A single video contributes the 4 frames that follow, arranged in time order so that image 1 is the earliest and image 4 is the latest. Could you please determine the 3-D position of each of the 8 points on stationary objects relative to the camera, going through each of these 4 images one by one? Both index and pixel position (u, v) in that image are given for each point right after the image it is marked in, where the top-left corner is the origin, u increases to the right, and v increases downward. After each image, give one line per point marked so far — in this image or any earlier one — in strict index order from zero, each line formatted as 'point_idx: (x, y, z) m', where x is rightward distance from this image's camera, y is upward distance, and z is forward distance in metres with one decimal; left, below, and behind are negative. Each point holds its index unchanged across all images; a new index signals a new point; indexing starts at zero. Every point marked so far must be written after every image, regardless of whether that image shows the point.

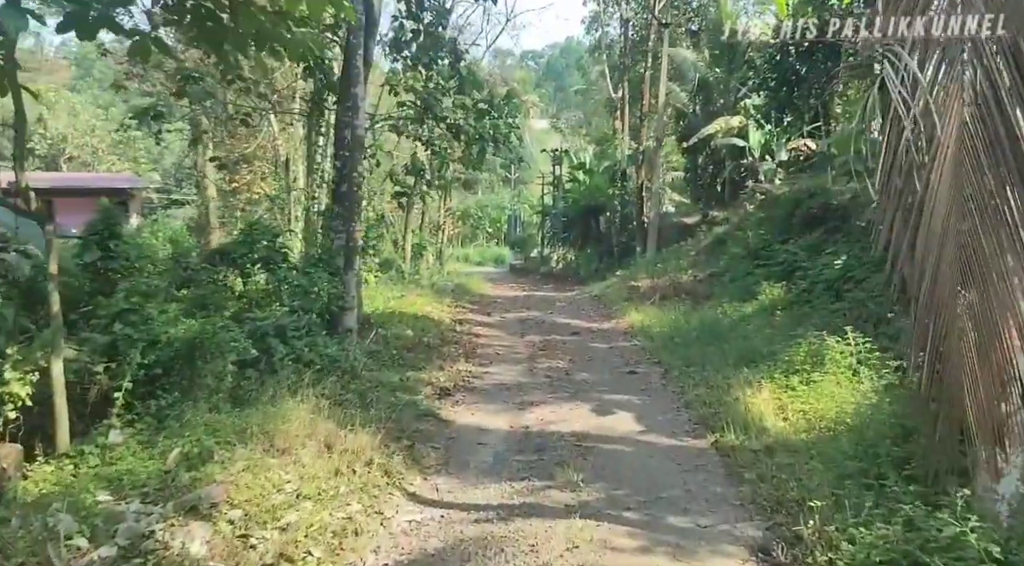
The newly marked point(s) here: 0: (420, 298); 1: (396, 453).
0: (-1.7, -0.3, +17.1) m
1: (-0.8, -1.2, +6.7) m
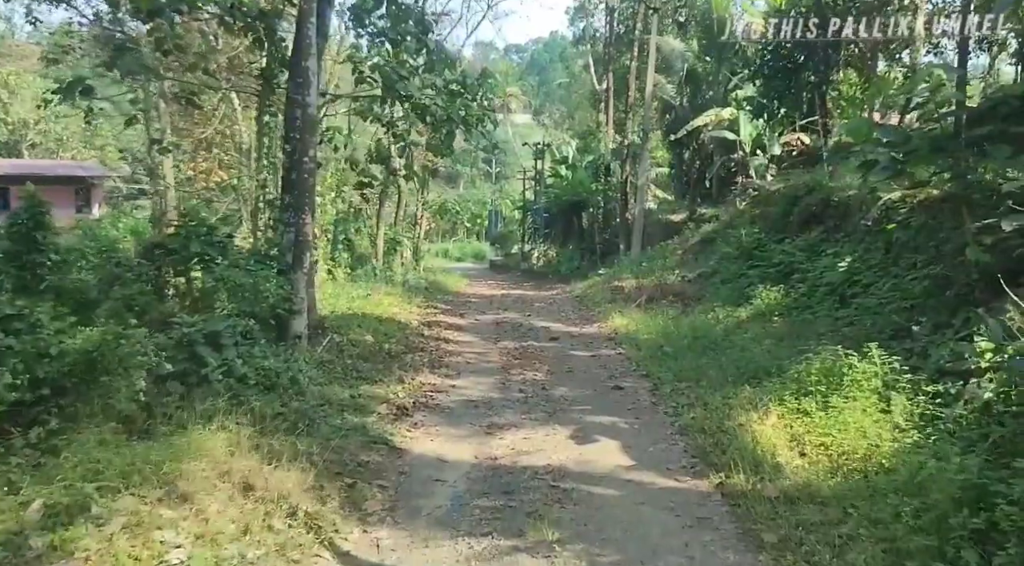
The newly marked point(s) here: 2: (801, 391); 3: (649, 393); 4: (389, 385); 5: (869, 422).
0: (-2.1, -0.3, +15.9) m
1: (-1.1, -1.3, +5.4) m
2: (+2.3, -0.9, +7.3) m
3: (+1.3, -1.1, +8.8) m
4: (-1.2, -1.0, +8.8) m
5: (+2.4, -0.9, +6.2) m
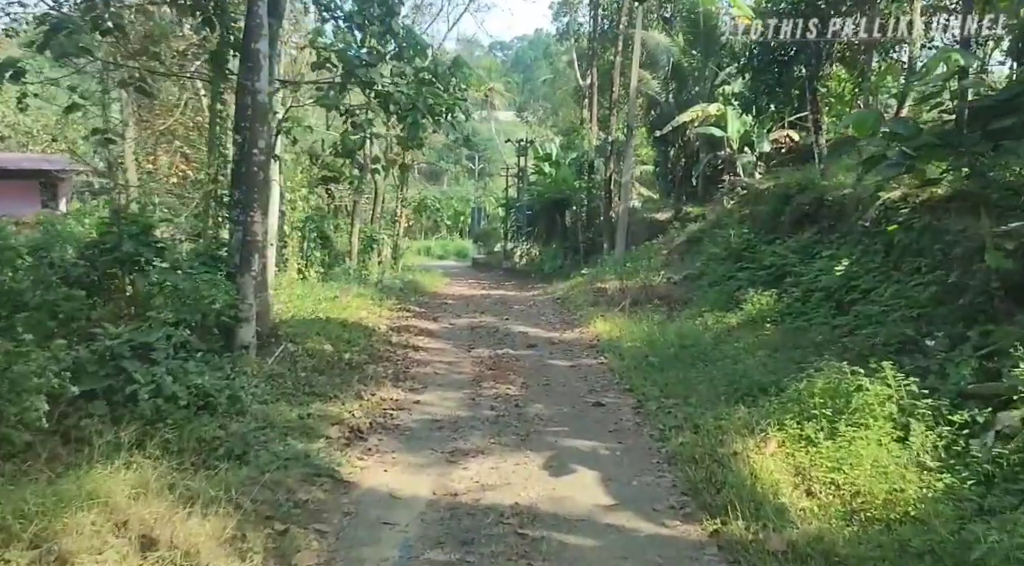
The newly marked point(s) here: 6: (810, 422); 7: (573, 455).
0: (-2.5, -0.3, +15.0) m
1: (-1.3, -1.3, +4.6) m
2: (+2.1, -0.9, +6.5) m
3: (+1.1, -1.1, +8.0) m
4: (-1.4, -1.0, +7.9) m
5: (+2.2, -1.0, +5.4) m
6: (+2.0, -1.0, +6.3) m
7: (+0.4, -1.2, +6.6) m
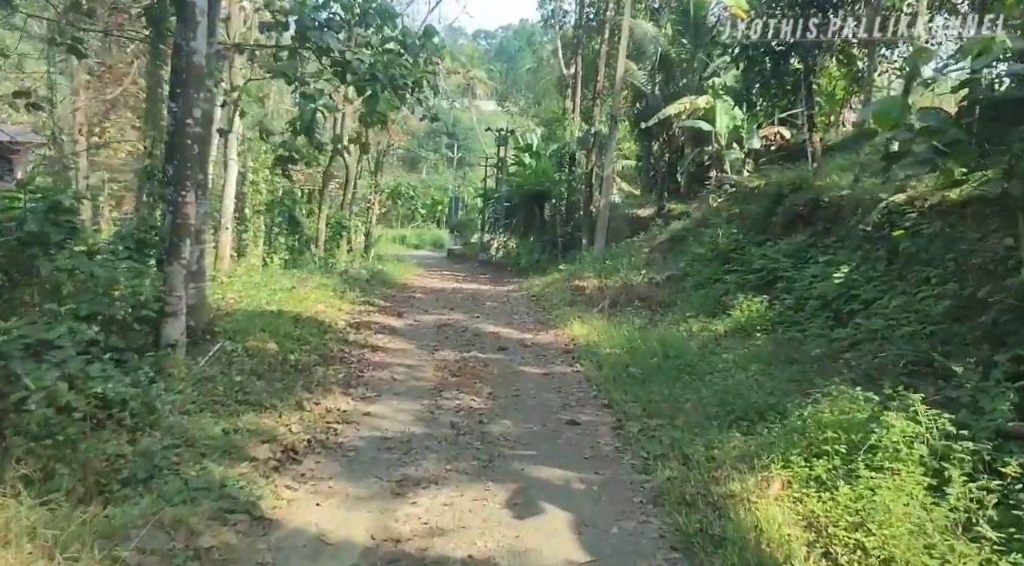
0: (-3.0, -0.2, +13.9) m
1: (-1.5, -1.3, +3.6) m
2: (+1.8, -1.0, +5.6) m
3: (+0.8, -1.1, +7.0) m
4: (-1.7, -1.0, +6.9) m
5: (+2.0, -1.1, +4.4) m
6: (+1.8, -1.0, +5.3) m
7: (+0.2, -1.3, +5.6) m
